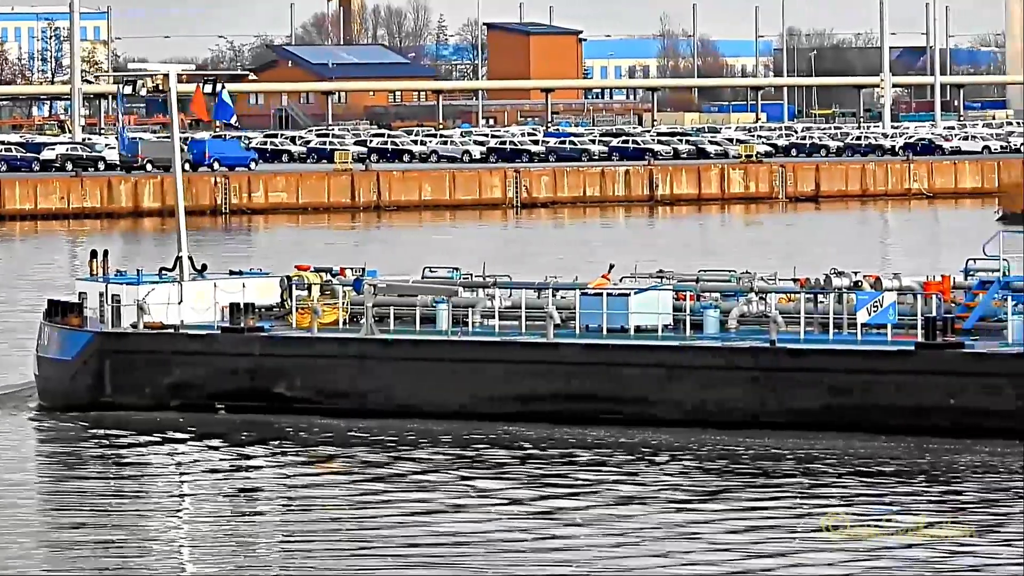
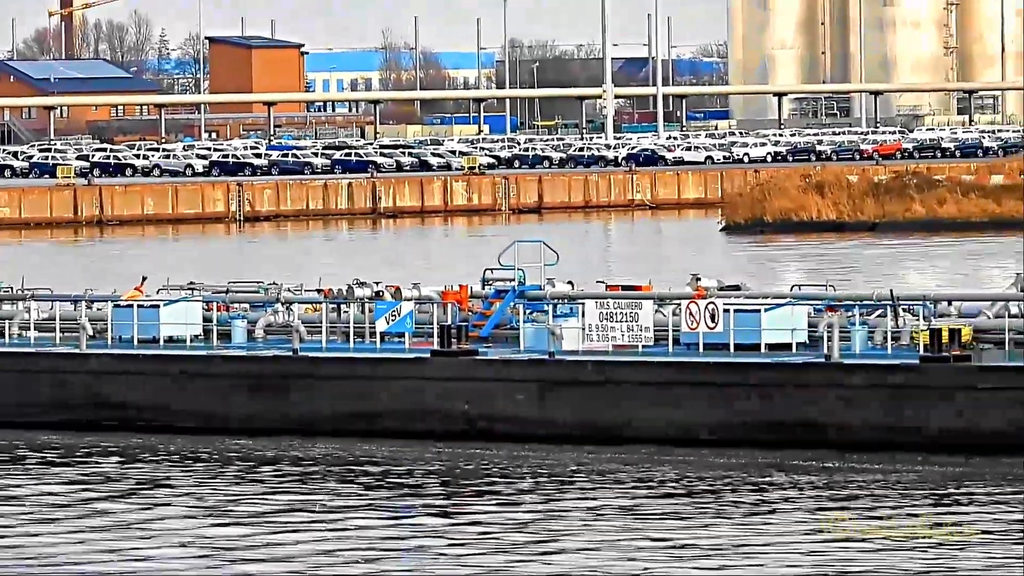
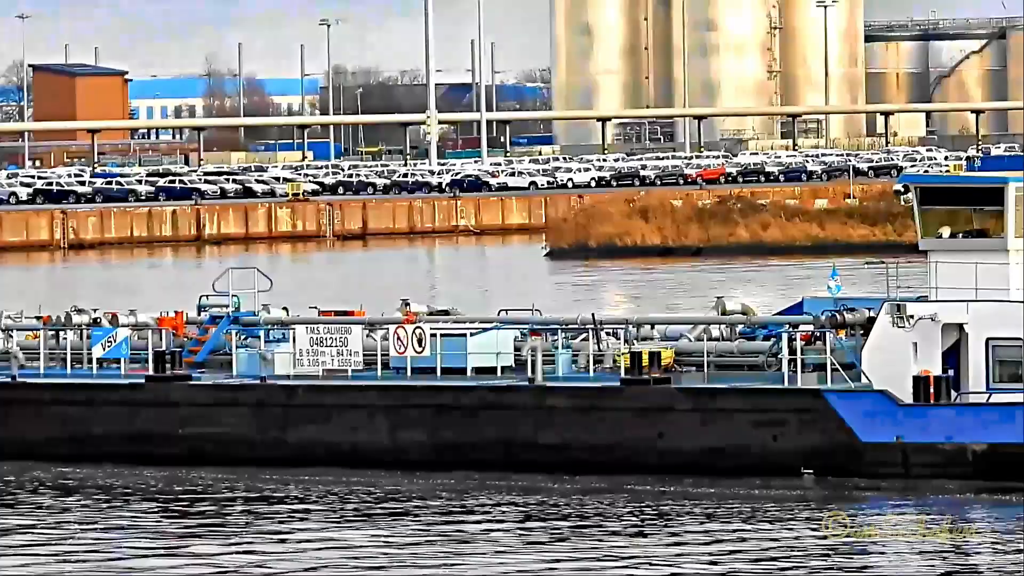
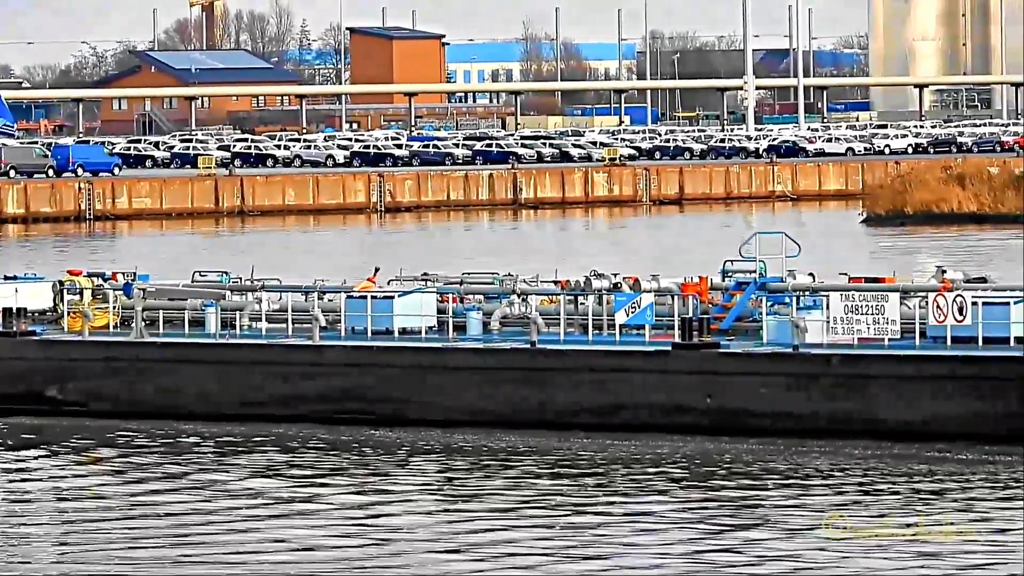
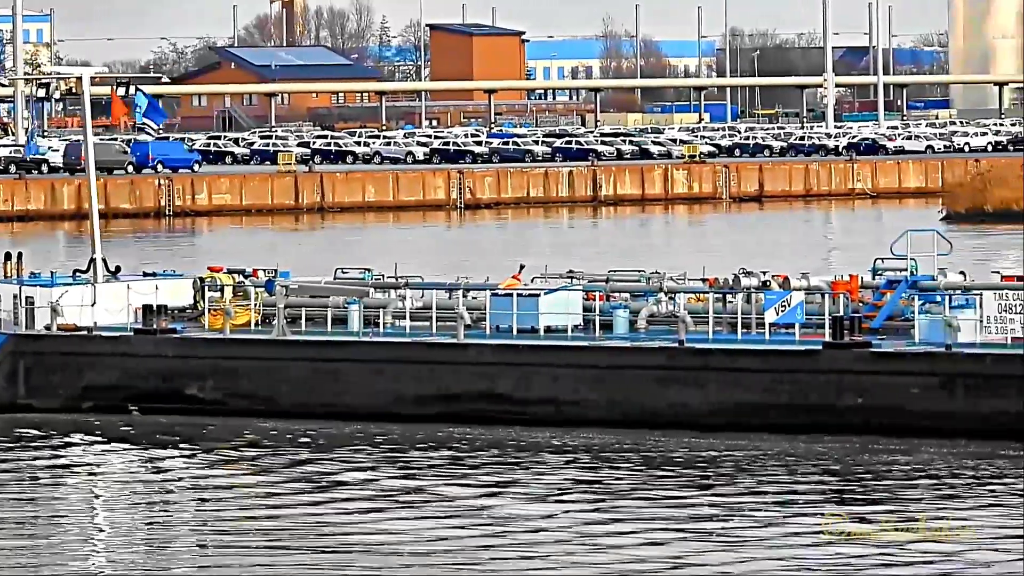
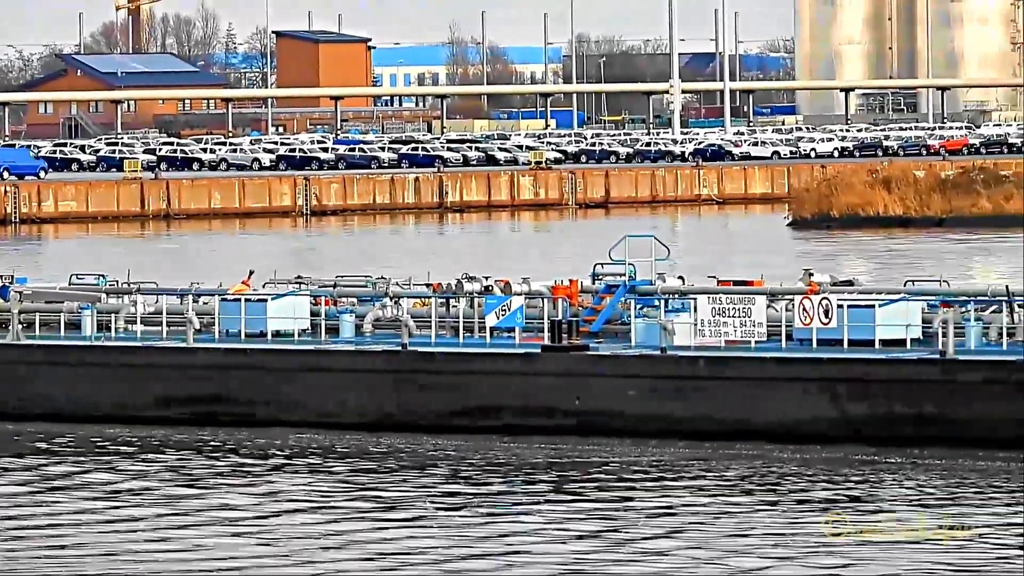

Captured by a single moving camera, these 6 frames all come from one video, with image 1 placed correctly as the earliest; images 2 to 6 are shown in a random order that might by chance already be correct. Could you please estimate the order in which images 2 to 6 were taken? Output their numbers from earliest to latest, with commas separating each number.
5, 4, 6, 2, 3
